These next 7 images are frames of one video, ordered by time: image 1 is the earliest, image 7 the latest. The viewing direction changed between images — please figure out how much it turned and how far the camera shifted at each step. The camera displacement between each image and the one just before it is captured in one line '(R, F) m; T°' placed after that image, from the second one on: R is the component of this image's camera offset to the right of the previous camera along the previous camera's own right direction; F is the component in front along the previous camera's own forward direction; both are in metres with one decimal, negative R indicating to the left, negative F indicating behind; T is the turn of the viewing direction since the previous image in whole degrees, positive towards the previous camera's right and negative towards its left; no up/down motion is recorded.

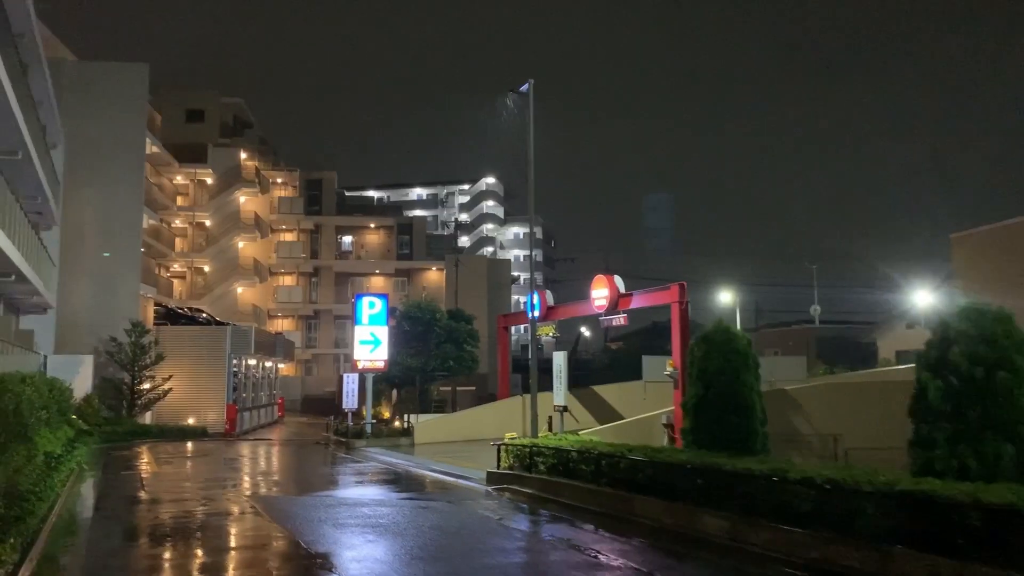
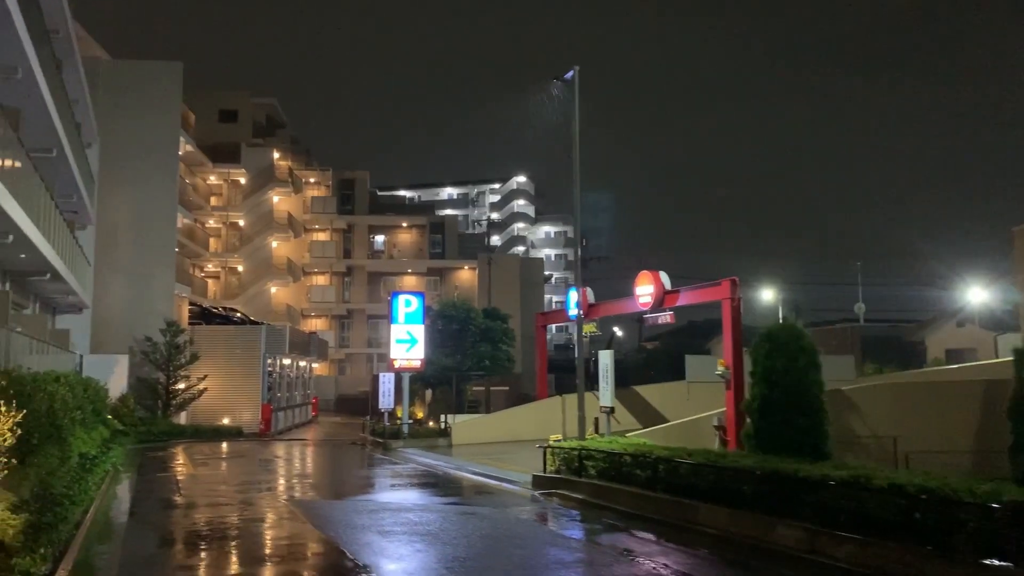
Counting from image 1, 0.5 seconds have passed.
(-0.3, +0.7) m; -2°
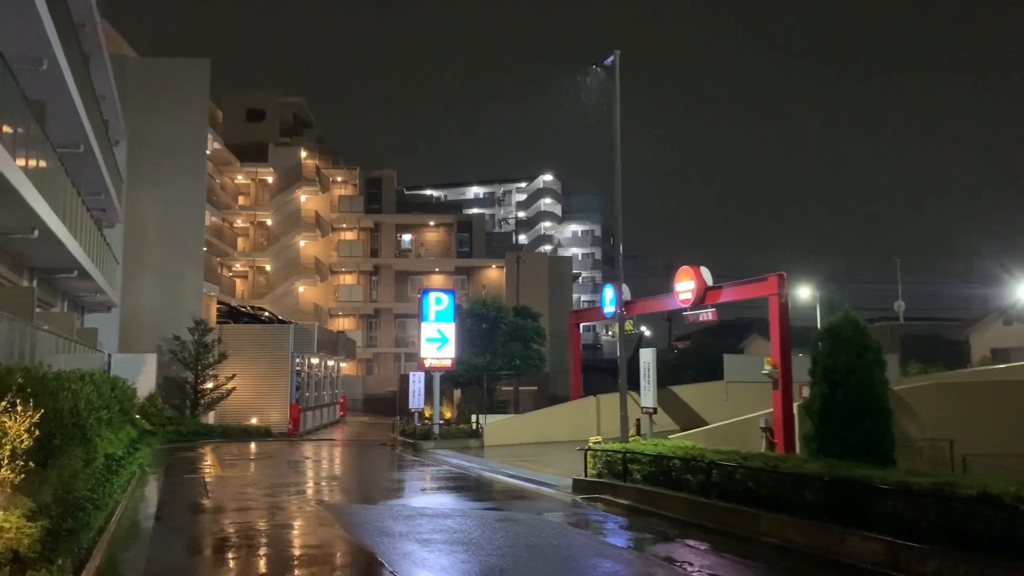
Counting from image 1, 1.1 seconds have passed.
(-0.3, +0.7) m; -2°
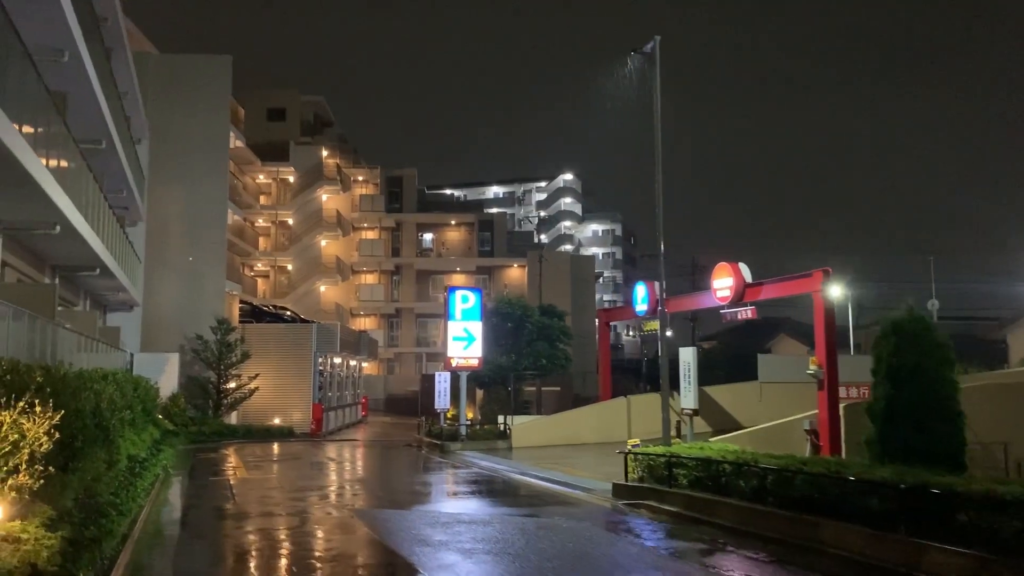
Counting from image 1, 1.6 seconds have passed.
(-0.3, +0.6) m; -1°
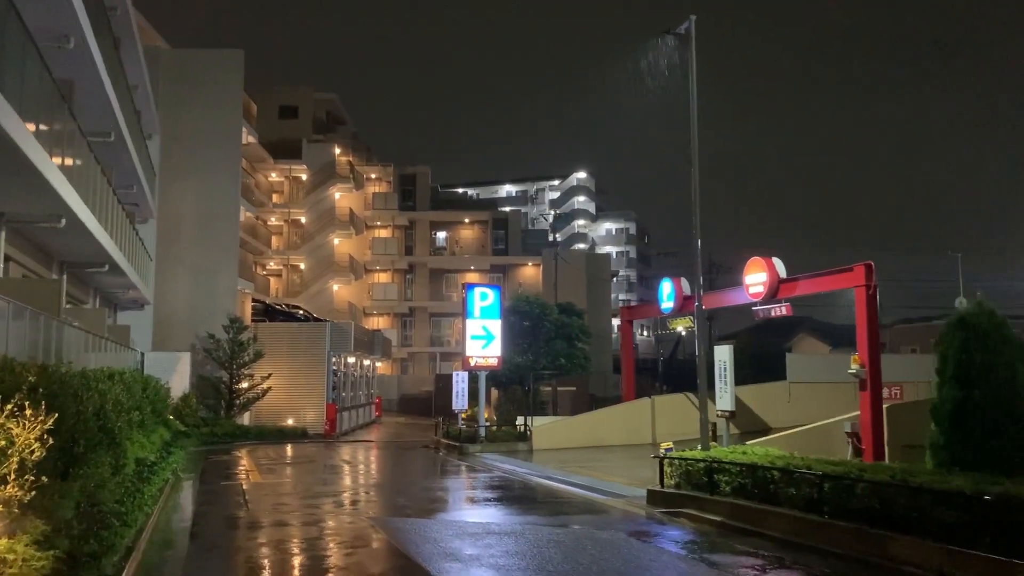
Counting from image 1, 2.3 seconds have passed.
(-0.3, +0.8) m; -1°
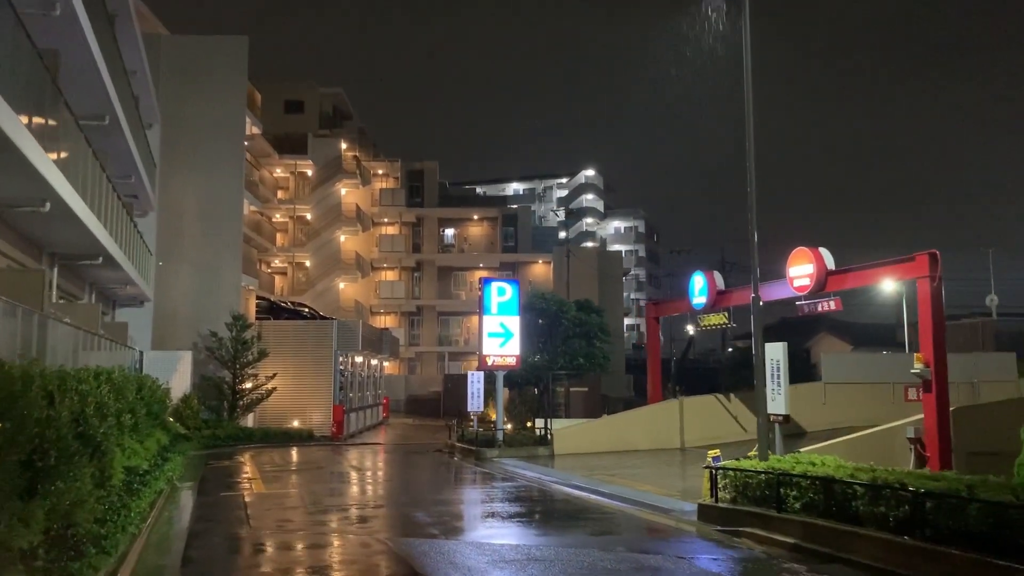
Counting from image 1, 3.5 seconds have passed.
(-0.4, +1.5) m; 0°
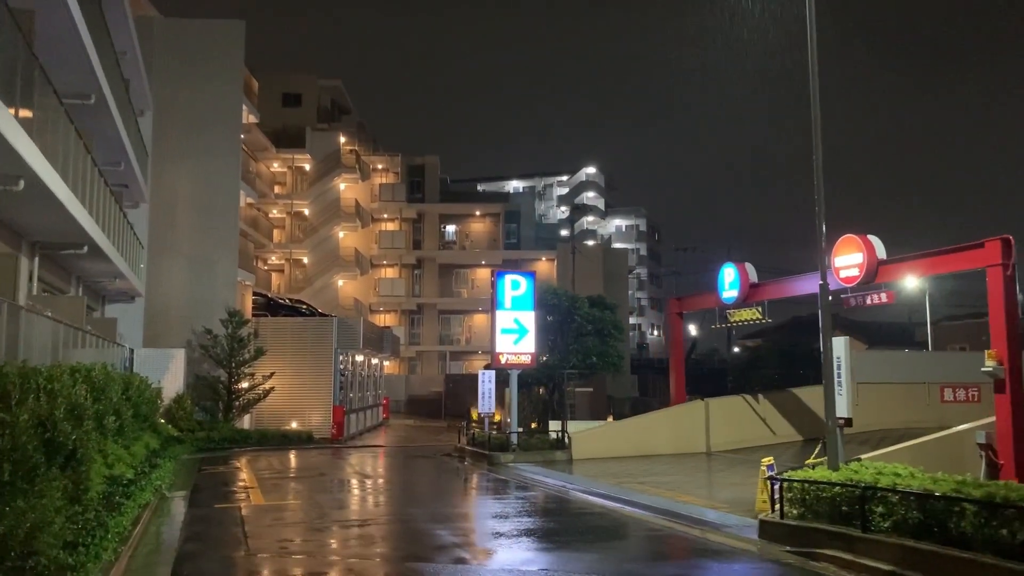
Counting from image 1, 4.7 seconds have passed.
(-0.5, +1.5) m; 0°
